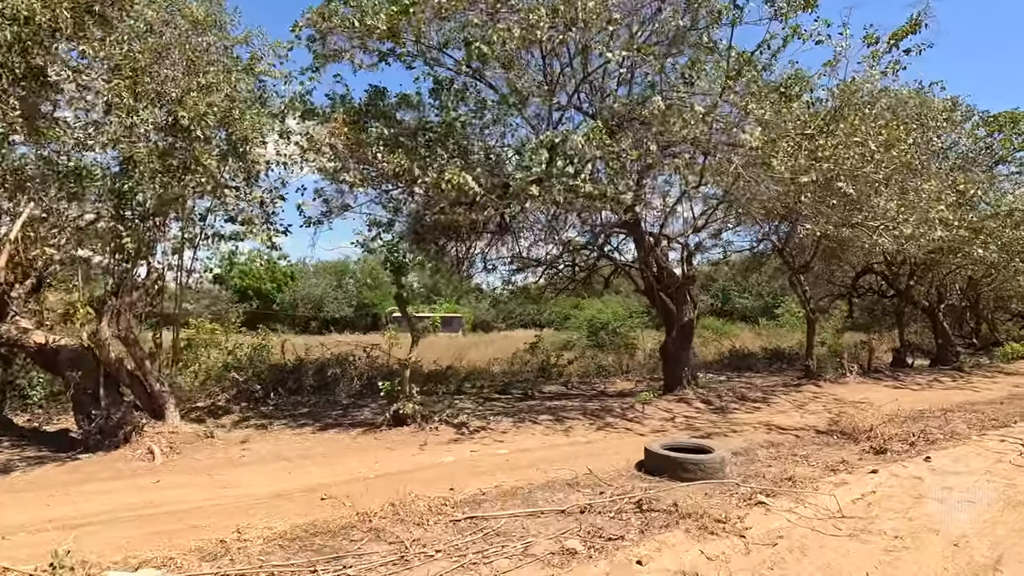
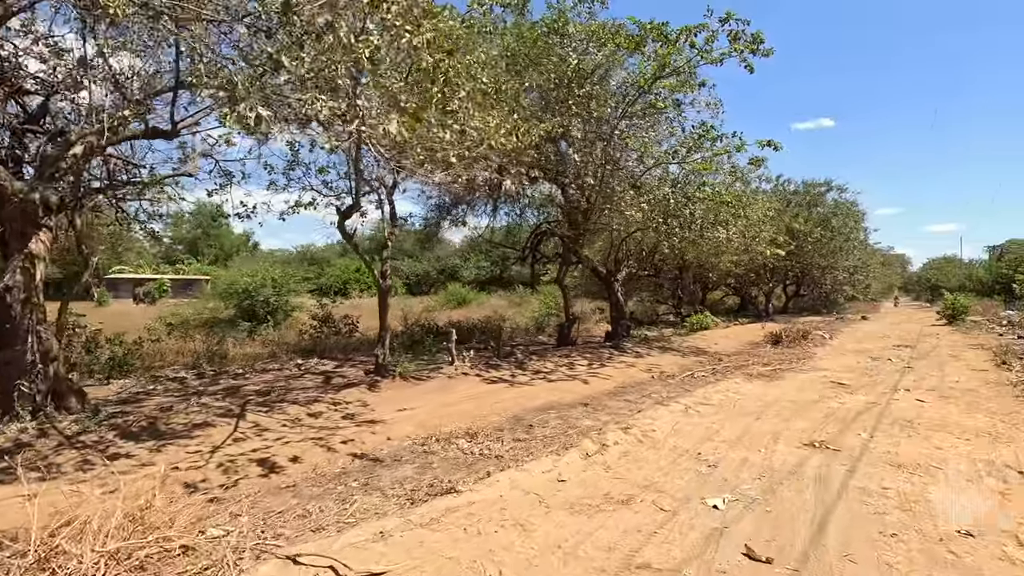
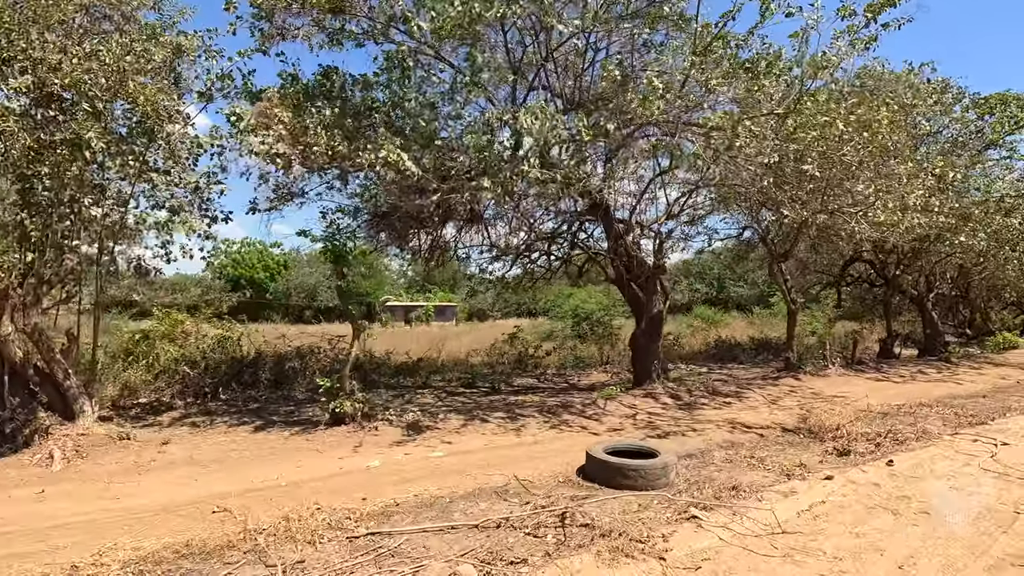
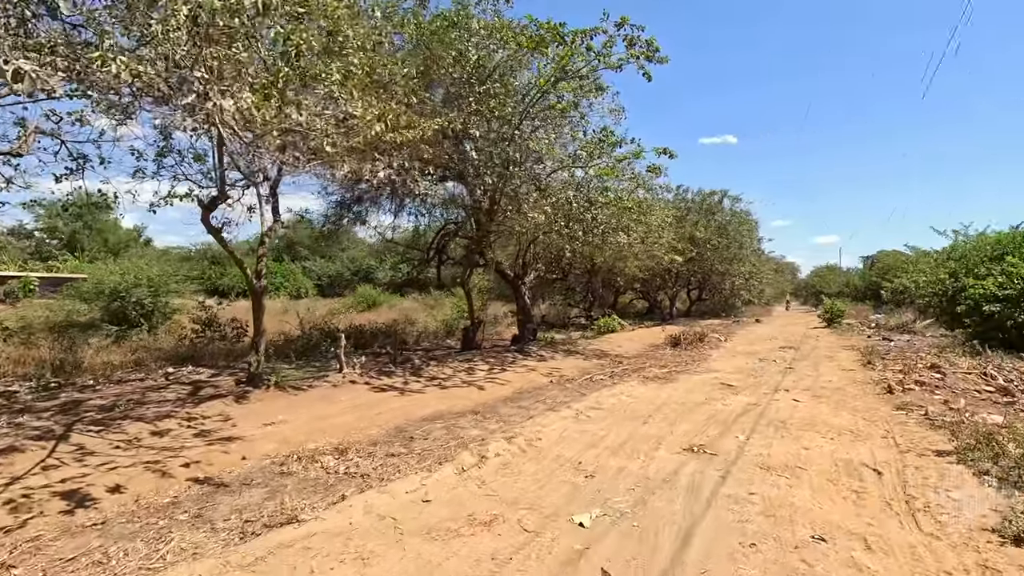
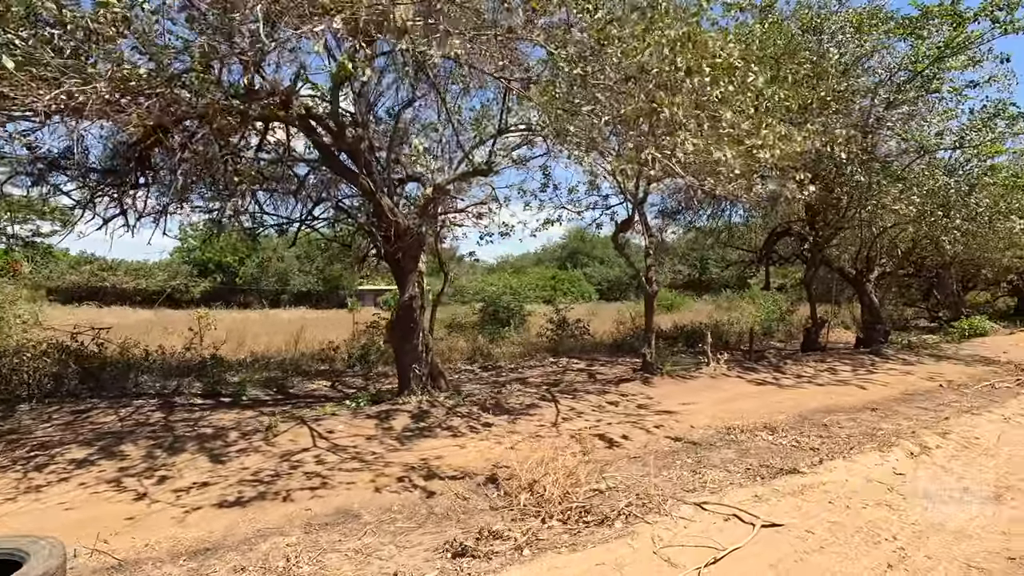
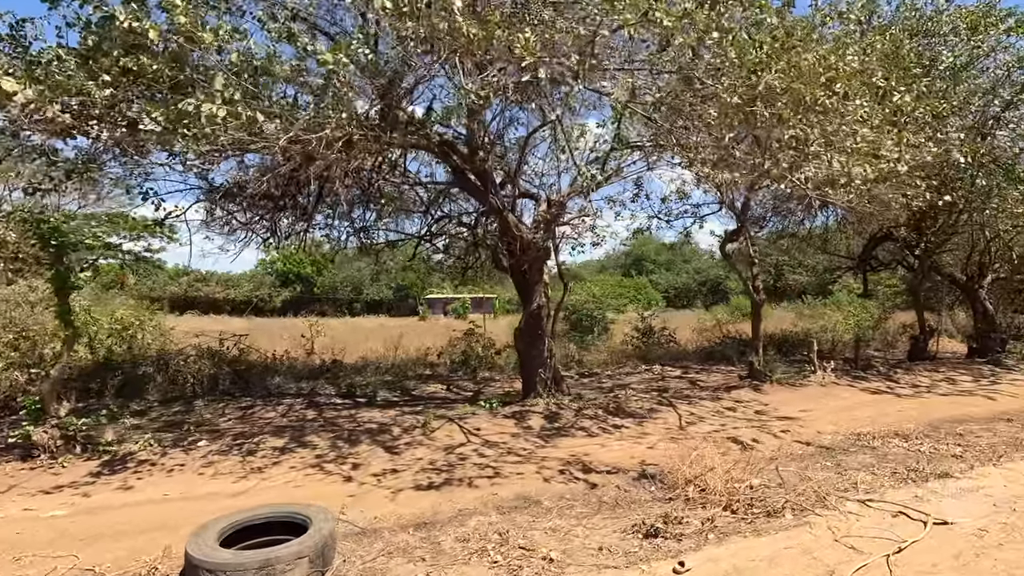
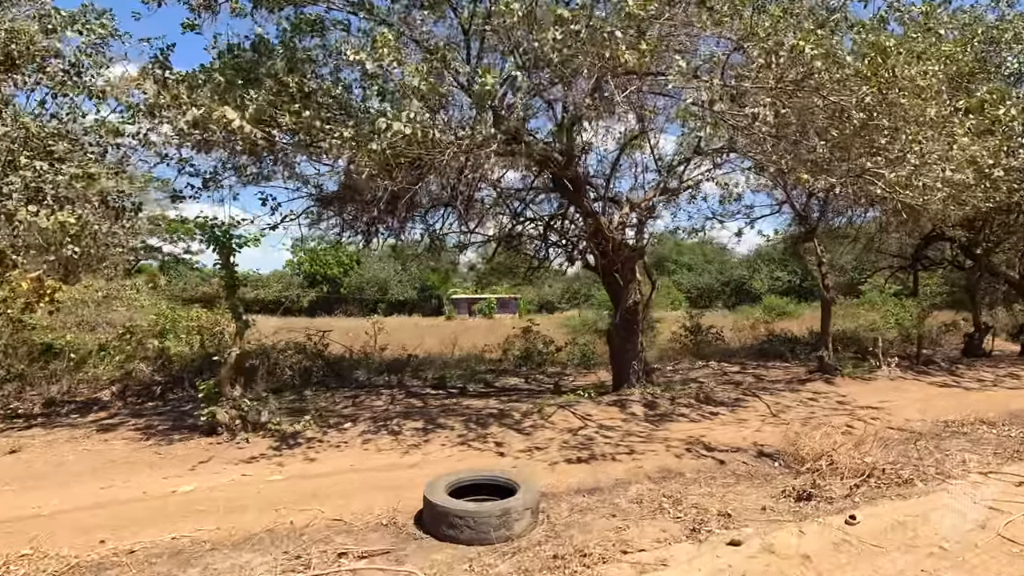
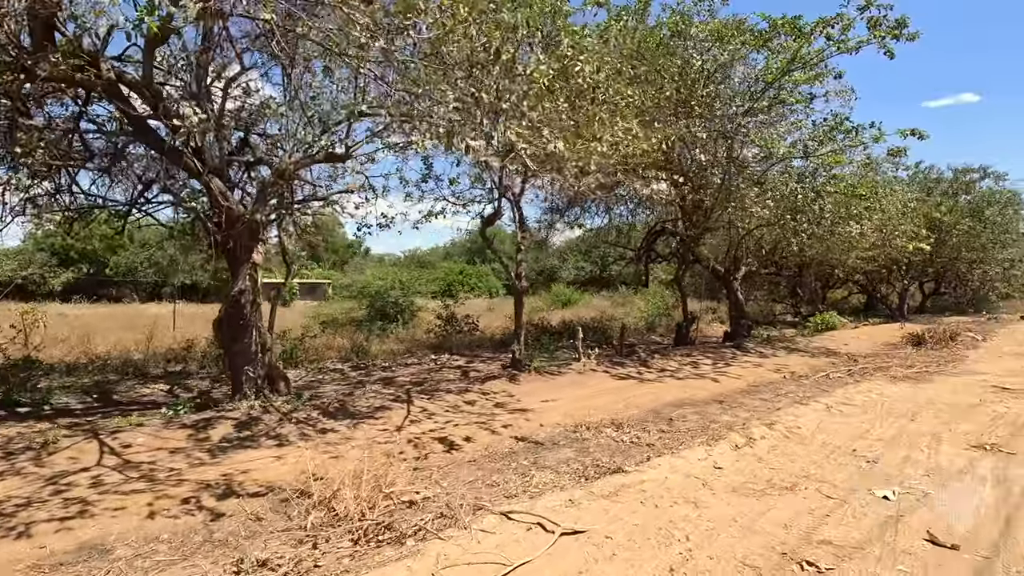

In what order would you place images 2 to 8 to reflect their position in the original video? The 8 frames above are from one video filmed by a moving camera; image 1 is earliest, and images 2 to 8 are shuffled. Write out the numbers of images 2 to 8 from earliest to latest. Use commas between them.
3, 7, 6, 5, 8, 2, 4
